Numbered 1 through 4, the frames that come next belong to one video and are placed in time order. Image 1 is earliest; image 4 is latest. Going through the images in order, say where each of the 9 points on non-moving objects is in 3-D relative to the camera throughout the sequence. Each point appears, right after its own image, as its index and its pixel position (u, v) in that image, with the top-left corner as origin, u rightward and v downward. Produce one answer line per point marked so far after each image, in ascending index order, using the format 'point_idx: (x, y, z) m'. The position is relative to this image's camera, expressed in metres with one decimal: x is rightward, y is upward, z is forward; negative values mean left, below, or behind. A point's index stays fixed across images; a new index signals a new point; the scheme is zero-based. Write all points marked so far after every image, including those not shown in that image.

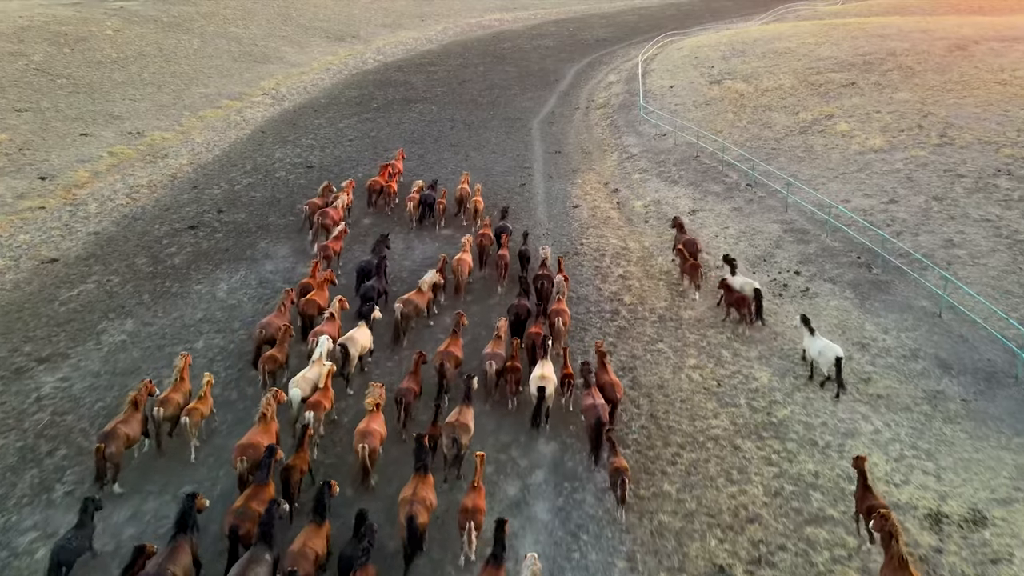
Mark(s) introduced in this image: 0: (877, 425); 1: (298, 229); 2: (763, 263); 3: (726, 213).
0: (+6.1, -2.2, +11.5) m
1: (-6.2, +1.6, +19.9) m
2: (+6.0, +0.6, +16.6) m
3: (+6.0, +2.1, +19.4) m
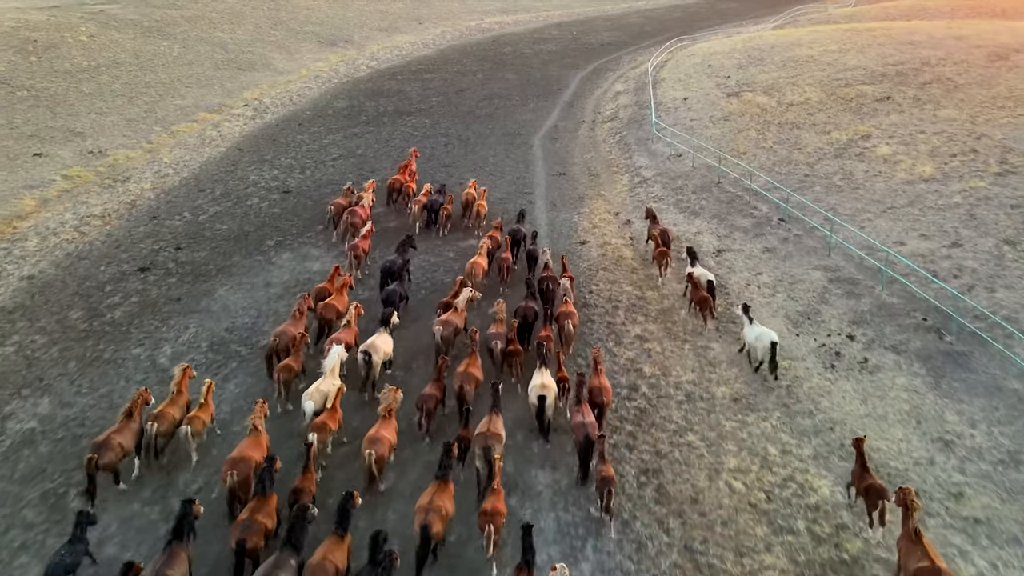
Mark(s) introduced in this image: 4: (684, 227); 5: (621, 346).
0: (+6.0, -3.5, +8.8) m
1: (-6.2, +0.4, +17.3) m
2: (+6.0, -0.7, +14.0) m
3: (+6.0, +0.8, +16.8) m
4: (+4.7, +1.7, +18.9) m
5: (+2.2, -1.2, +14.0) m
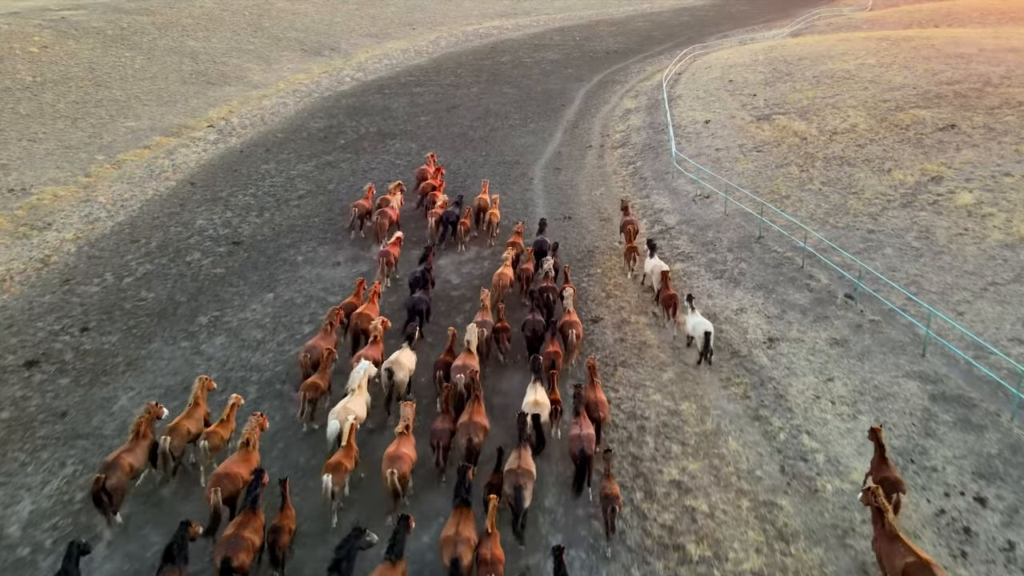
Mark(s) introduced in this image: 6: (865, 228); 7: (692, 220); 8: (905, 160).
0: (+5.8, -5.5, +4.9) m
1: (-6.4, -1.6, +13.5) m
2: (+5.8, -2.6, +10.1) m
3: (+5.8, -1.1, +12.9) m
4: (+4.6, -0.3, +15.0) m
5: (+2.1, -3.1, +10.1) m
6: (+8.4, +1.4, +16.5) m
7: (+4.9, +1.8, +19.0) m
8: (+11.1, +3.6, +19.5) m
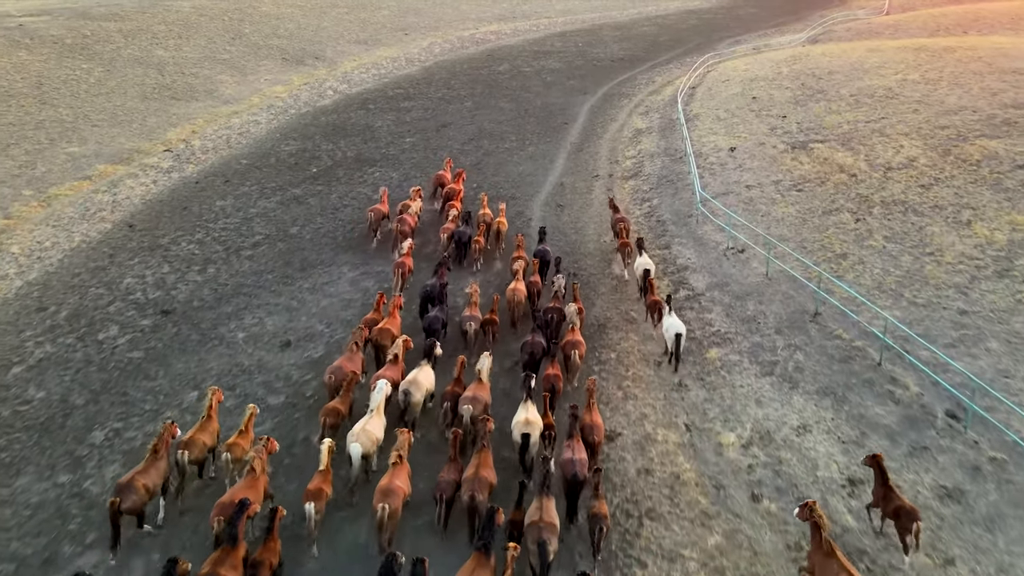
0: (+5.7, -7.3, +1.3) m
1: (-6.5, -3.4, +9.9) m
2: (+5.7, -4.4, +6.5) m
3: (+5.7, -2.9, +9.3) m
4: (+4.4, -2.1, +11.5) m
5: (+1.9, -4.9, +6.5) m
6: (+8.3, -0.3, +12.9) m
7: (+4.8, +0.1, +15.4) m
8: (+10.9, +1.8, +15.9) m
